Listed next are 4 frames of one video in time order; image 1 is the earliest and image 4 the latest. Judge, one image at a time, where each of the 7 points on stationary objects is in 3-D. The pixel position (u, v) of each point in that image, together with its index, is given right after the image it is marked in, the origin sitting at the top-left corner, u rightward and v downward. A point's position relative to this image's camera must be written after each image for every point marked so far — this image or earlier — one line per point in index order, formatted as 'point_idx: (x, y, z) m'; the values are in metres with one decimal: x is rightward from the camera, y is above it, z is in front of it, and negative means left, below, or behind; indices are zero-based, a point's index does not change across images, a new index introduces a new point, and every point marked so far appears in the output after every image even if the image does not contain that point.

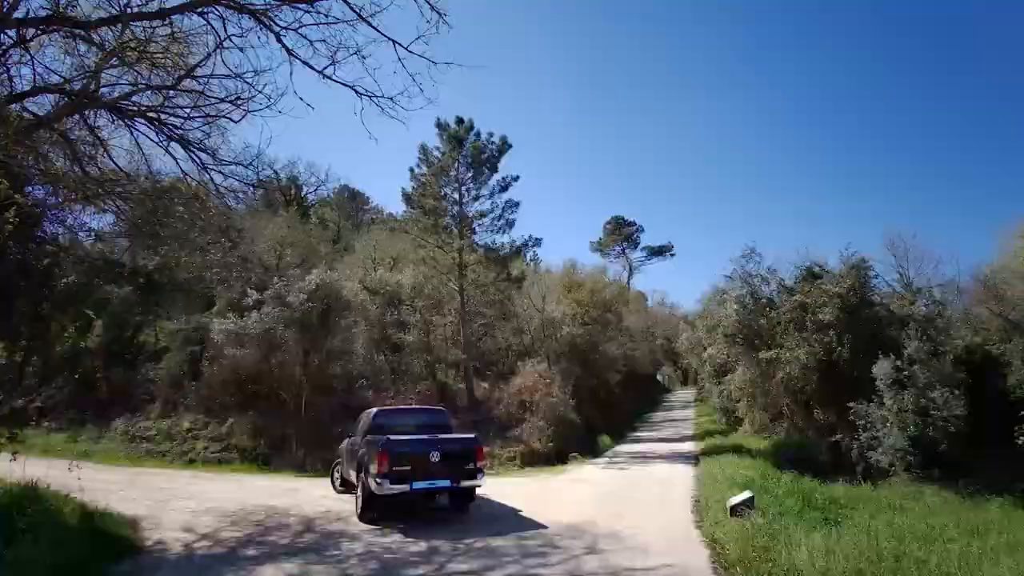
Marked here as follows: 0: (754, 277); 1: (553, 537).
0: (+8.4, +0.4, +20.0) m
1: (+0.6, -3.6, +8.3) m
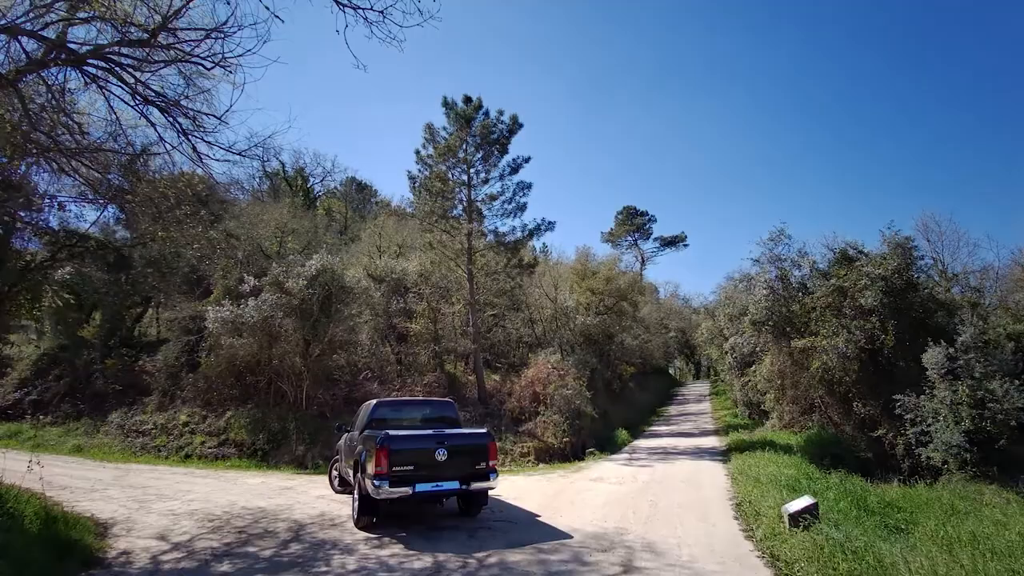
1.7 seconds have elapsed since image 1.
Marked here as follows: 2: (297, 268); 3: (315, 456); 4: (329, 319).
0: (+8.8, +0.9, +18.6) m
1: (+0.8, -3.2, +7.1) m
2: (-7.4, +0.7, +19.8) m
3: (-6.0, -5.1, +17.7) m
4: (-6.4, -1.1, +20.0) m
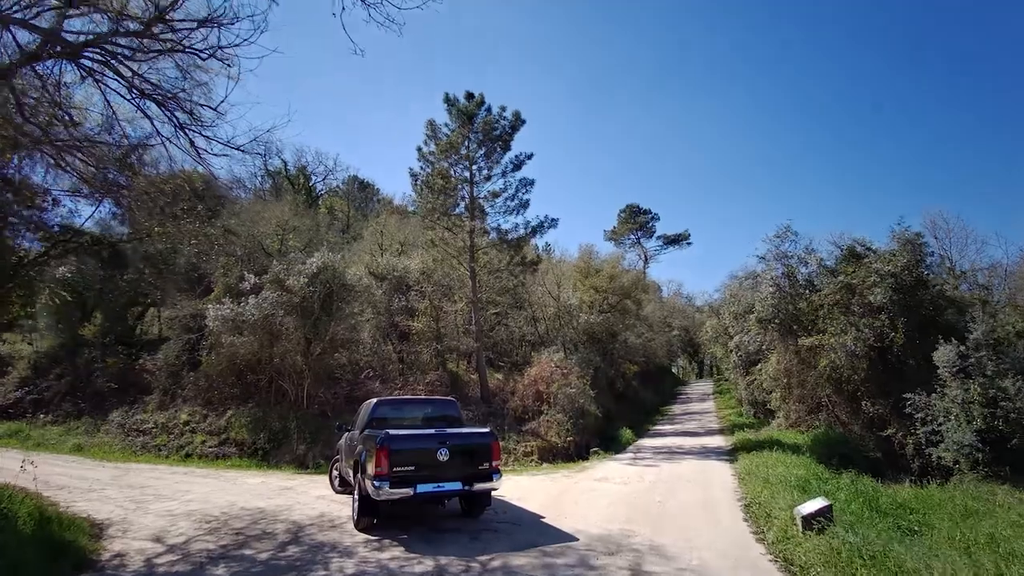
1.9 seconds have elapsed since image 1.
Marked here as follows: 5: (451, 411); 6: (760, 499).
0: (+8.9, +1.0, +18.3) m
1: (+0.9, -3.2, +6.9) m
2: (-7.3, +0.8, +19.6) m
3: (-5.9, -5.1, +17.5) m
4: (-6.3, -1.0, +19.8) m
5: (-1.1, -2.2, +10.1) m
6: (+3.9, -3.3, +9.1) m
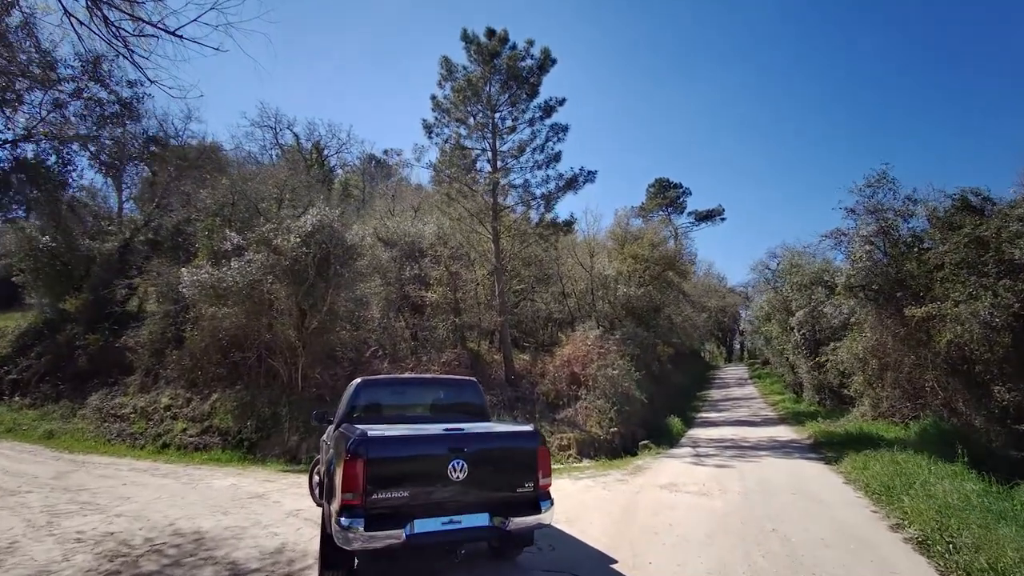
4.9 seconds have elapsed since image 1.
0: (+9.7, +2.0, +14.8) m
1: (+1.3, -2.4, +3.7) m
2: (-6.4, +1.8, +16.7) m
3: (-5.1, -4.1, +14.7) m
4: (-5.4, +0.1, +16.8) m
5: (-0.5, -1.3, +7.1) m
6: (+4.4, -2.5, +5.8) m
